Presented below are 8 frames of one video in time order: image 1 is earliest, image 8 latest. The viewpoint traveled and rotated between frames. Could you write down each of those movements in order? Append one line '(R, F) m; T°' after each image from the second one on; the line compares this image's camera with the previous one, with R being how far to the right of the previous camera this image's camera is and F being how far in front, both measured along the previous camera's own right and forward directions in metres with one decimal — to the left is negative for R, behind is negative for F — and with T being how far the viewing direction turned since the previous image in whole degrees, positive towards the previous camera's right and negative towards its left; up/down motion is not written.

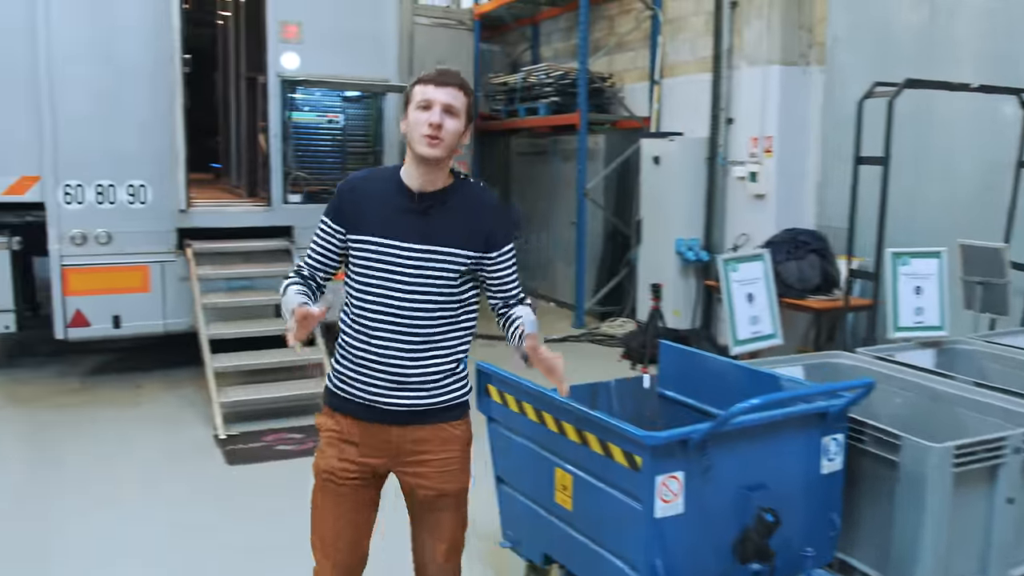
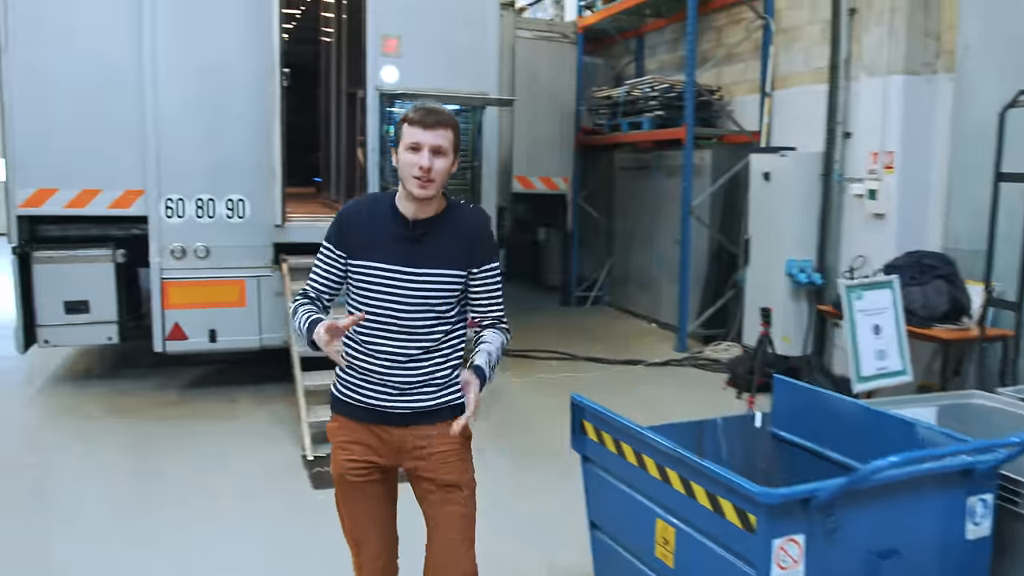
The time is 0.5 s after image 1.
(0.0, +0.2) m; -6°
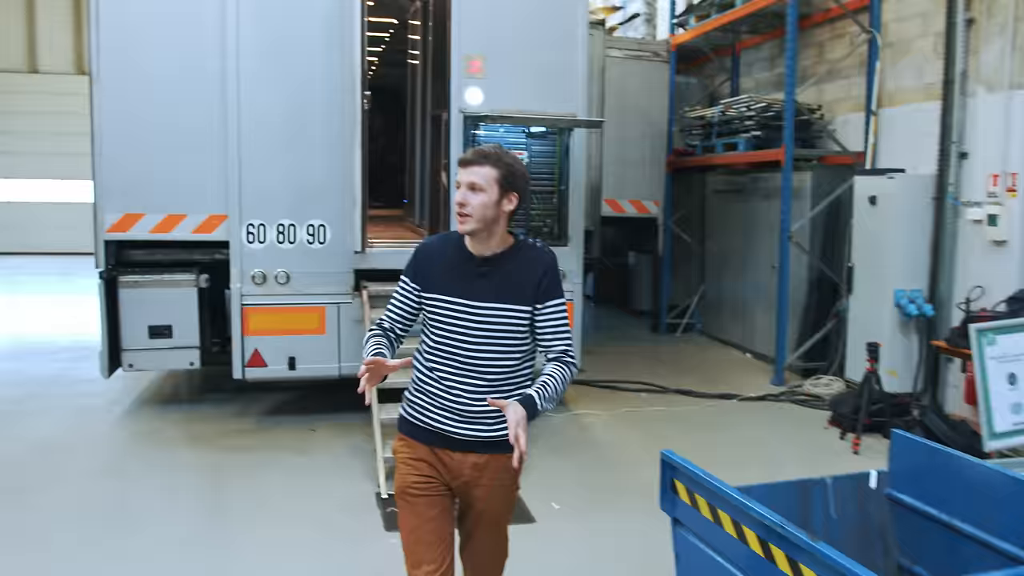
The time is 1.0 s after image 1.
(0.0, +0.2) m; -5°
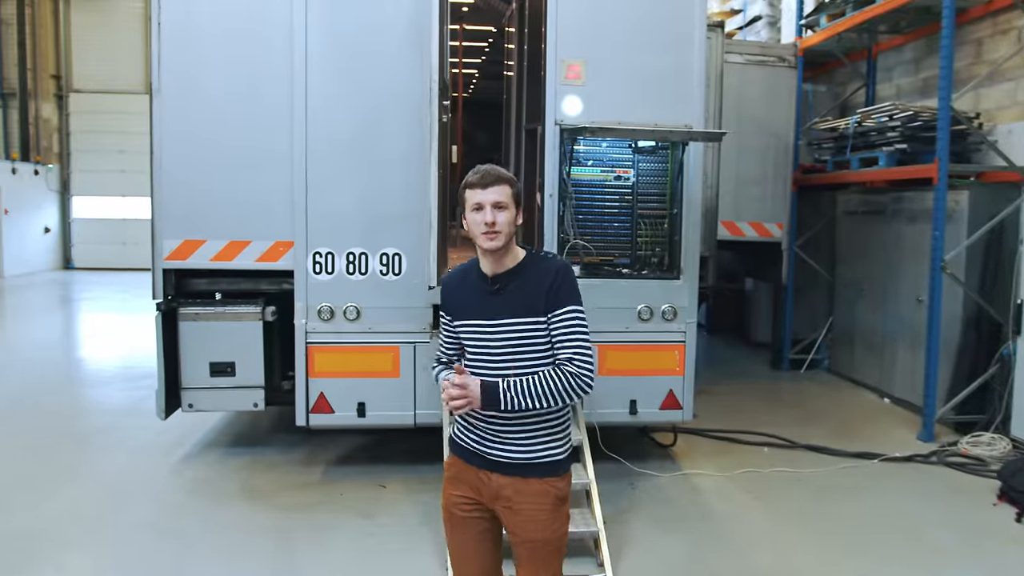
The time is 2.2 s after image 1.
(0.0, +0.7) m; -7°
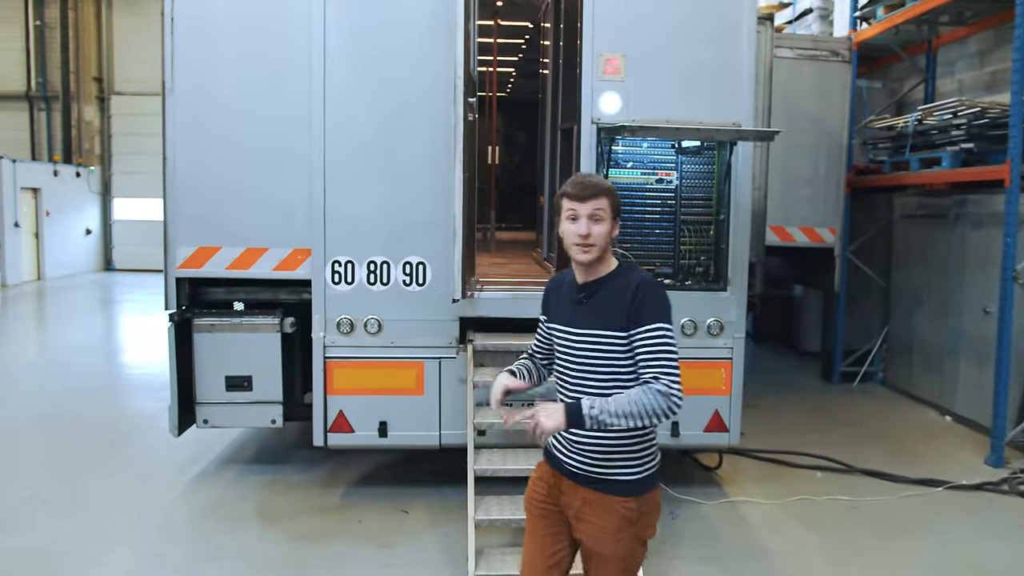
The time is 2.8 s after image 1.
(0.0, +0.3) m; -3°
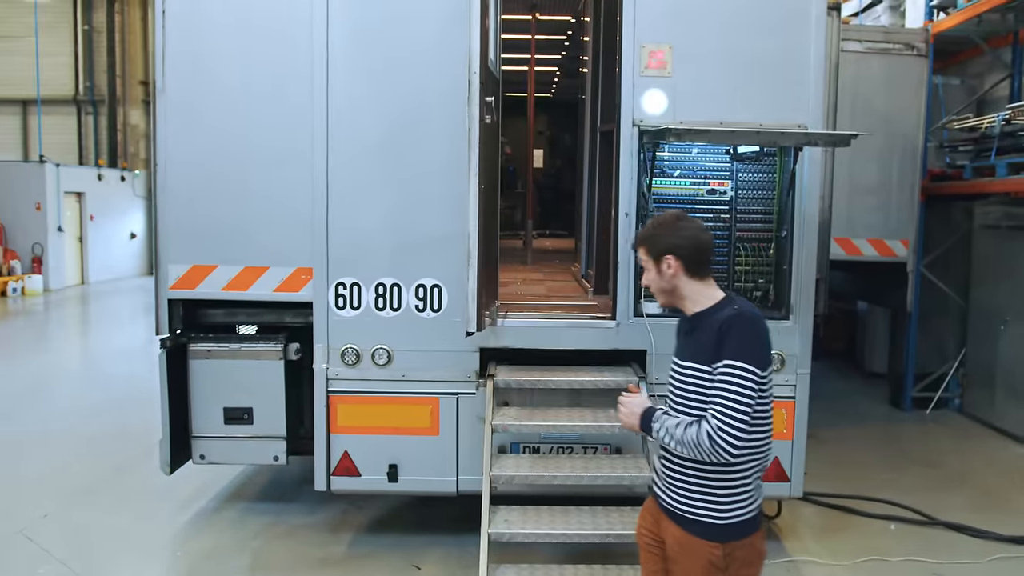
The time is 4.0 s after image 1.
(+0.1, +0.5) m; -3°
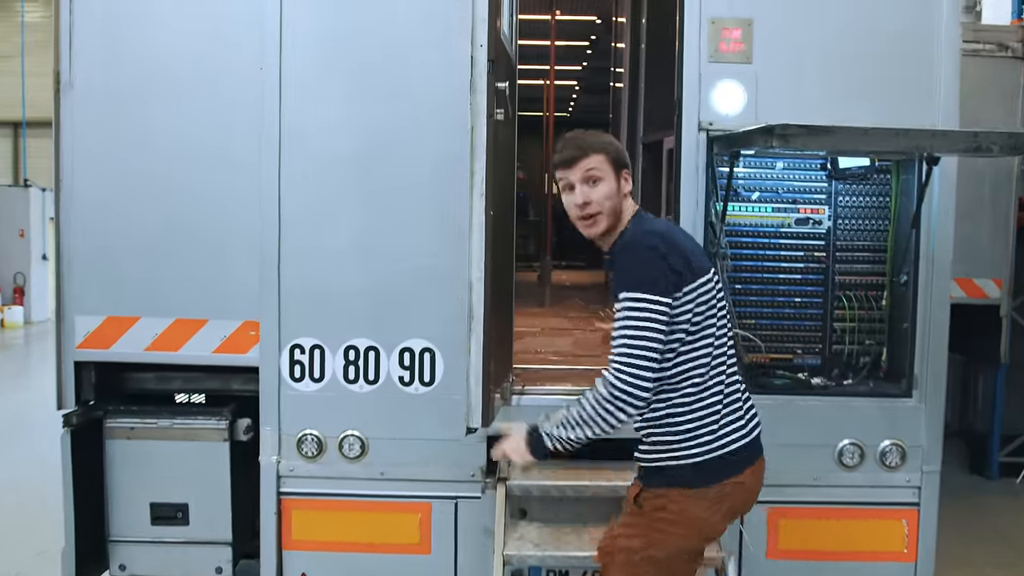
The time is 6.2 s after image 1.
(0.0, +1.0) m; -1°
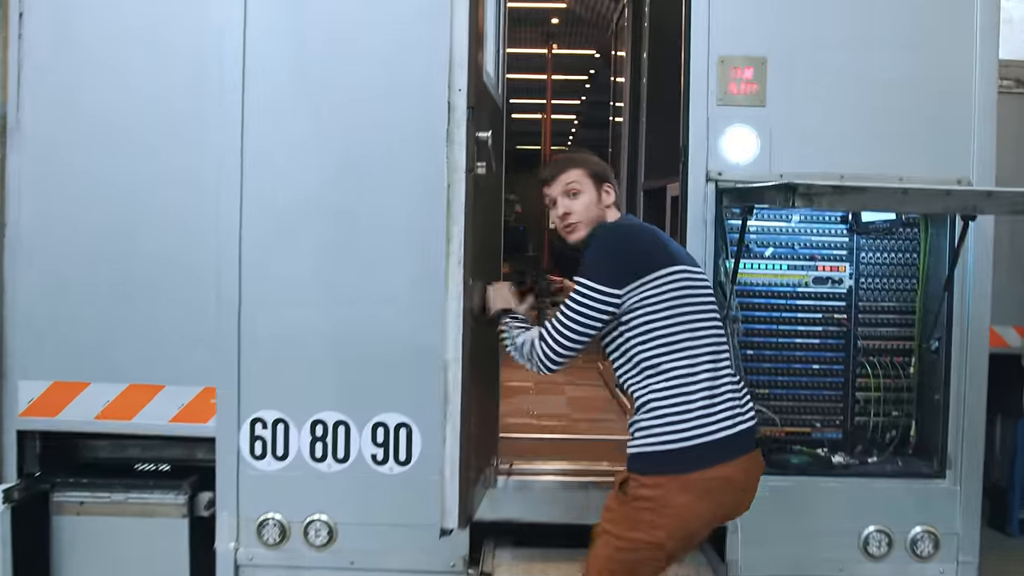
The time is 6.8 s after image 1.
(0.0, +0.3) m; 0°
